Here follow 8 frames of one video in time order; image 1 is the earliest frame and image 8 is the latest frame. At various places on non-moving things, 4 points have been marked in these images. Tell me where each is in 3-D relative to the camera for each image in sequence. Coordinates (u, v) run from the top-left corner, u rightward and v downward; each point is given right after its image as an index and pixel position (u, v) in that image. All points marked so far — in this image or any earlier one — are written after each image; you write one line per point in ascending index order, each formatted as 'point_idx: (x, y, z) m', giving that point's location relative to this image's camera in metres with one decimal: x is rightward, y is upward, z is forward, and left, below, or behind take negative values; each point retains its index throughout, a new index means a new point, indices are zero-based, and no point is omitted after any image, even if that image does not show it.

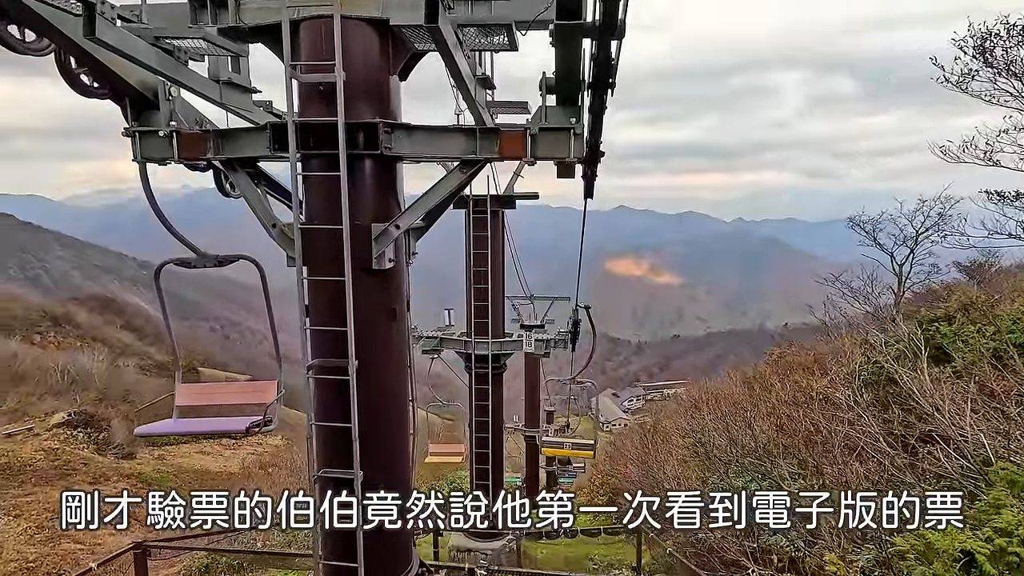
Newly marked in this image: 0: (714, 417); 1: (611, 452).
0: (+4.2, -2.6, +12.1) m
1: (+3.1, -5.4, +19.0) m
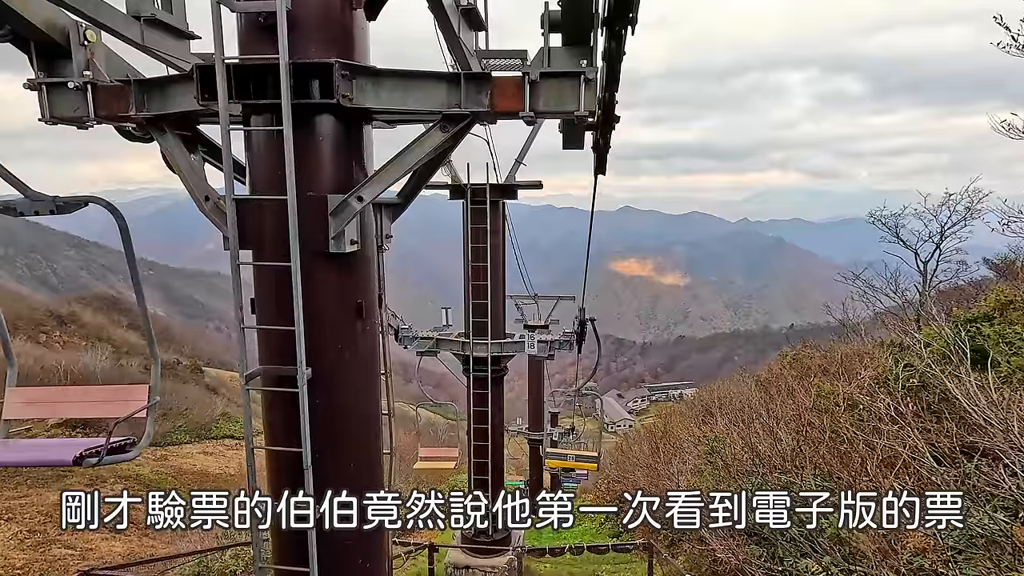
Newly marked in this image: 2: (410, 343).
0: (+4.3, -2.6, +11.5) m
1: (+3.2, -5.4, +18.4) m
2: (-1.5, -0.8, +8.6) m
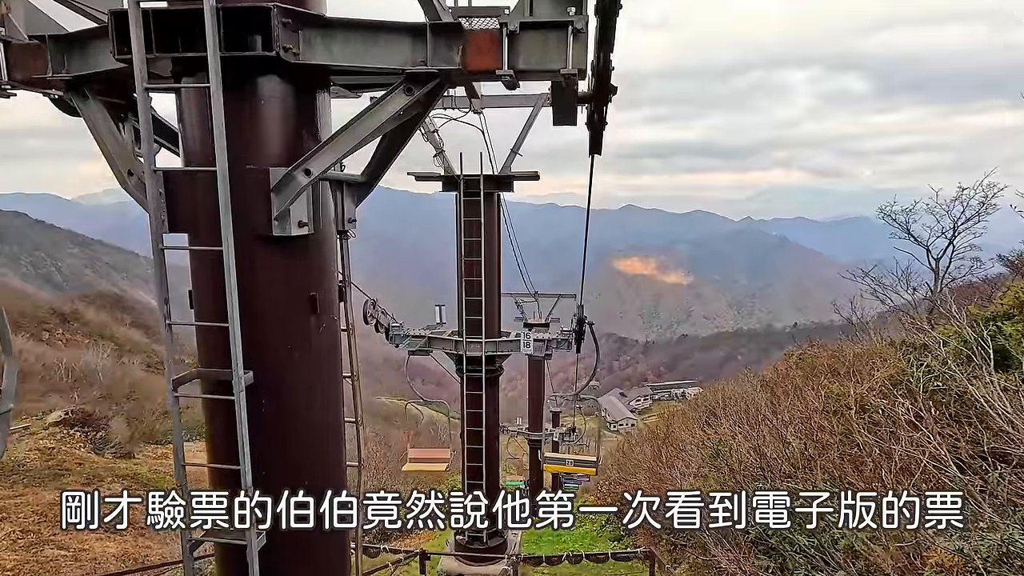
0: (+4.2, -2.5, +11.1) m
1: (+3.2, -5.3, +18.0) m
2: (-1.6, -0.8, +8.3) m
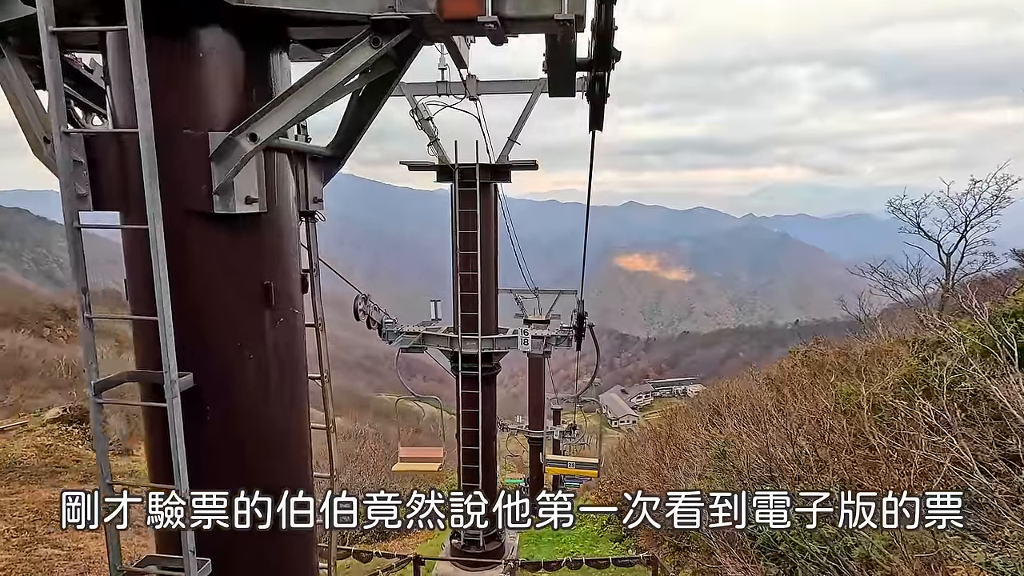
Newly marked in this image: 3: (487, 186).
0: (+4.2, -2.4, +10.8) m
1: (+3.2, -5.2, +17.7) m
2: (-1.6, -0.7, +8.0) m
3: (-0.3, +1.2, +7.2) m
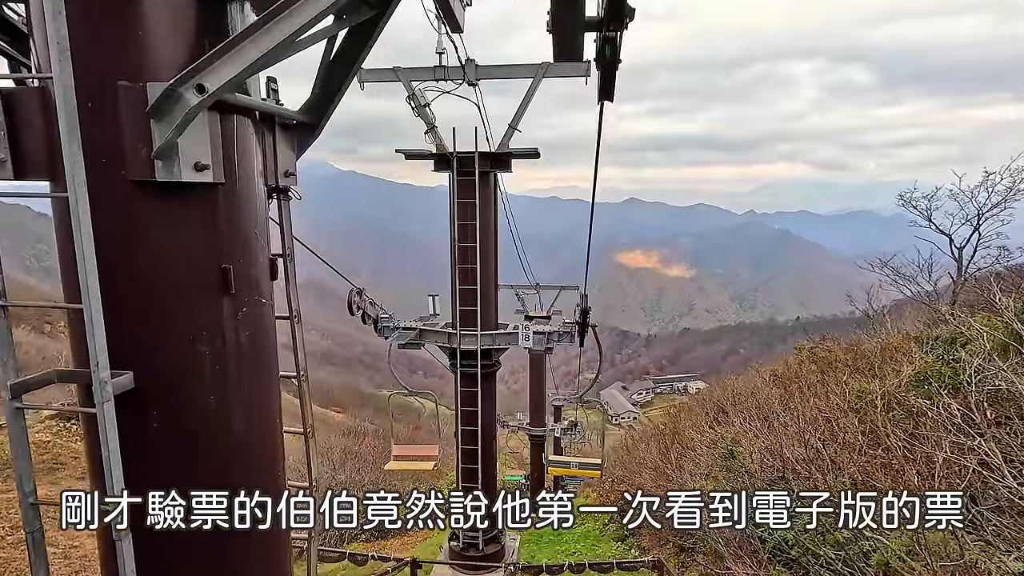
0: (+4.2, -2.3, +10.6) m
1: (+3.2, -5.0, +17.5) m
2: (-1.6, -0.6, +7.7) m
3: (-0.3, +1.3, +6.9) m
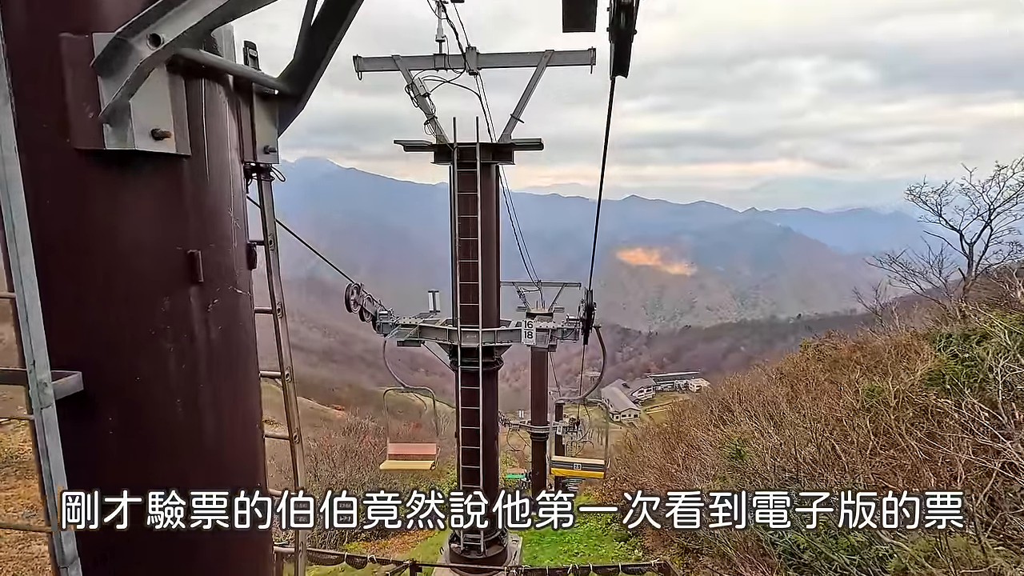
0: (+4.3, -2.3, +10.4) m
1: (+3.3, -4.9, +17.3) m
2: (-1.6, -0.6, +7.5) m
3: (-0.3, +1.4, +6.7) m
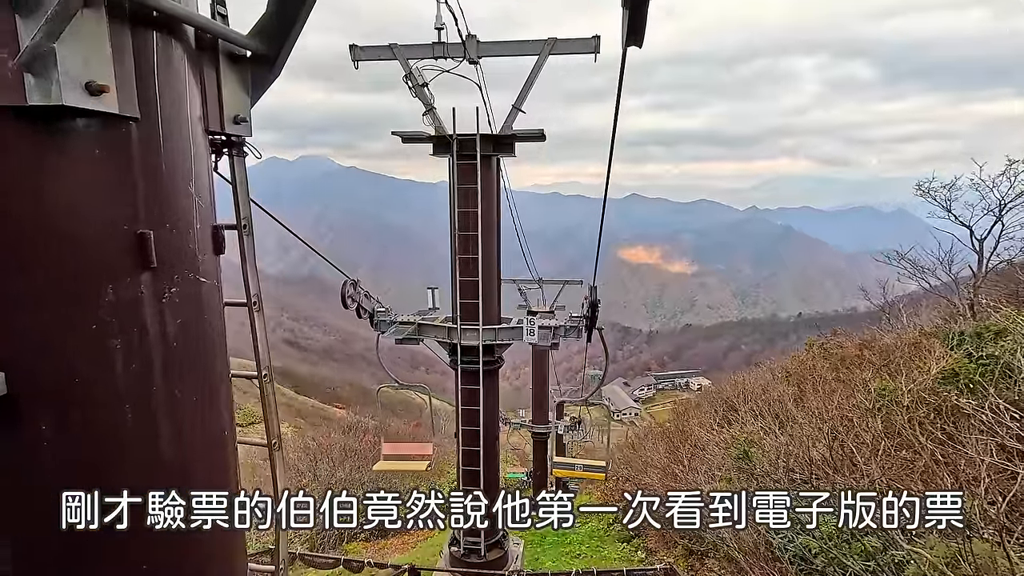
0: (+4.3, -2.2, +10.2) m
1: (+3.3, -4.9, +17.1) m
2: (-1.5, -0.5, +7.4) m
3: (-0.2, +1.4, +6.5) m
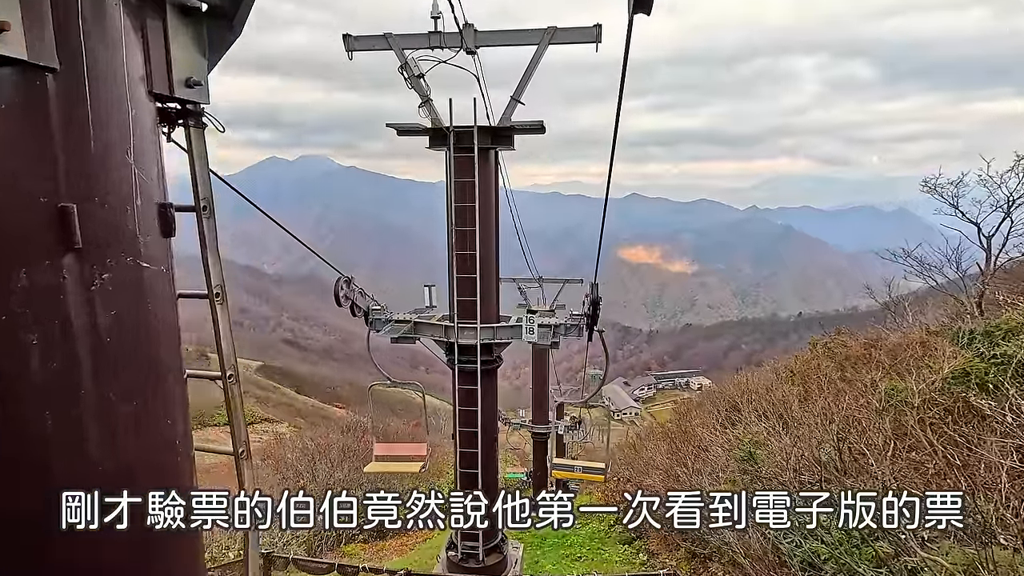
0: (+4.3, -2.2, +10.0) m
1: (+3.3, -4.8, +16.9) m
2: (-1.5, -0.5, +7.2) m
3: (-0.3, +1.4, +6.3) m
